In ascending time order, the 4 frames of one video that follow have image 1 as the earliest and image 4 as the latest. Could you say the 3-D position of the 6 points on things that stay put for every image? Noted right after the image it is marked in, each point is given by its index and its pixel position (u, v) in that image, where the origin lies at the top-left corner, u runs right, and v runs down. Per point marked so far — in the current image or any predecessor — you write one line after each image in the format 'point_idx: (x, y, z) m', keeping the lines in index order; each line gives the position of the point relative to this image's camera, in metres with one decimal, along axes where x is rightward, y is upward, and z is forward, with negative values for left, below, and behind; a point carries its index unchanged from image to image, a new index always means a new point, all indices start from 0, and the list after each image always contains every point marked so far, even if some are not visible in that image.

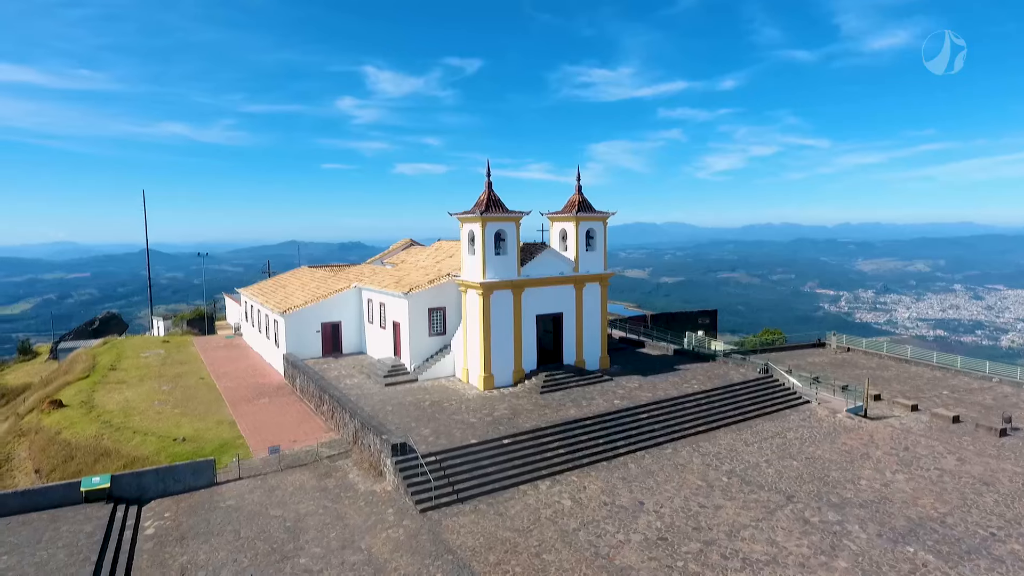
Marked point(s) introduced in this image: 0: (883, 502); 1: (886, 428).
0: (+8.2, -4.8, +14.0) m
1: (+11.3, -4.2, +19.1) m
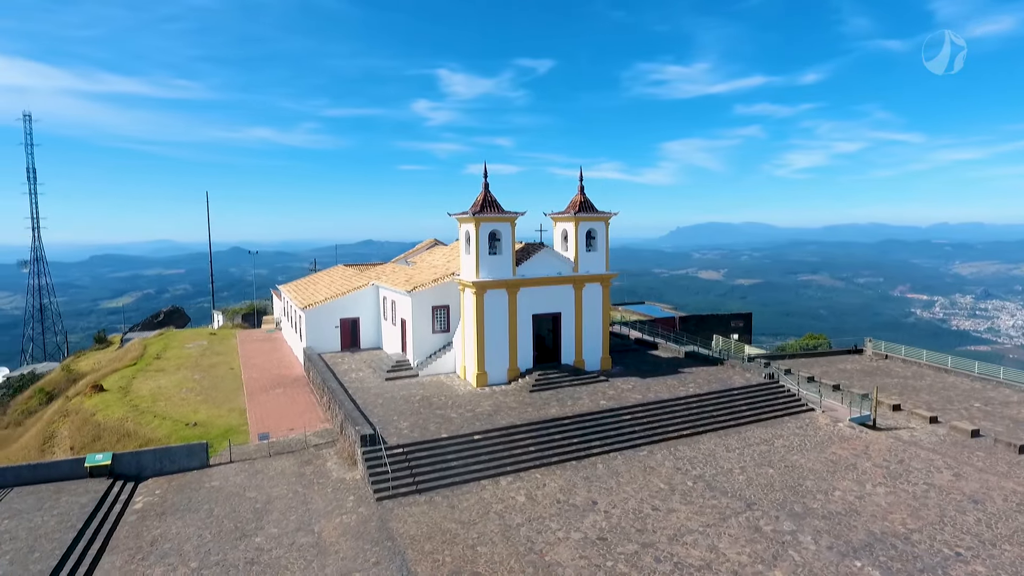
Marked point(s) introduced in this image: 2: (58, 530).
0: (+7.2, -4.8, +13.5) m
1: (+10.8, -4.3, +18.2) m
2: (-9.5, -5.0, +13.2) m
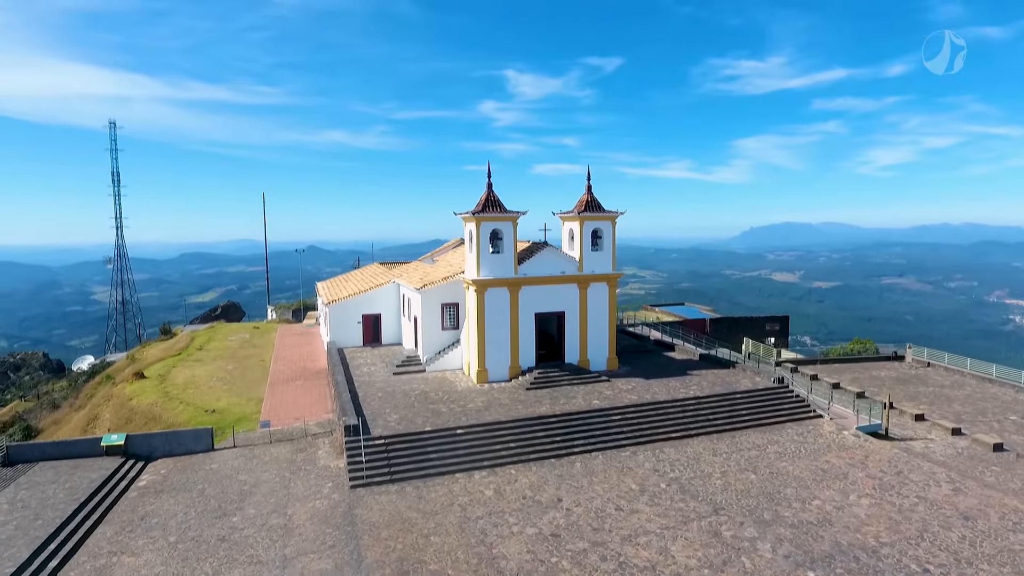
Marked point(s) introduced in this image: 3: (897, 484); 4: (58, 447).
0: (+6.3, -4.9, +13.0) m
1: (+10.5, -4.4, +17.3) m
2: (-10.3, -4.9, +14.5) m
3: (+9.1, -4.6, +14.9) m
4: (-12.2, -4.3, +17.0) m
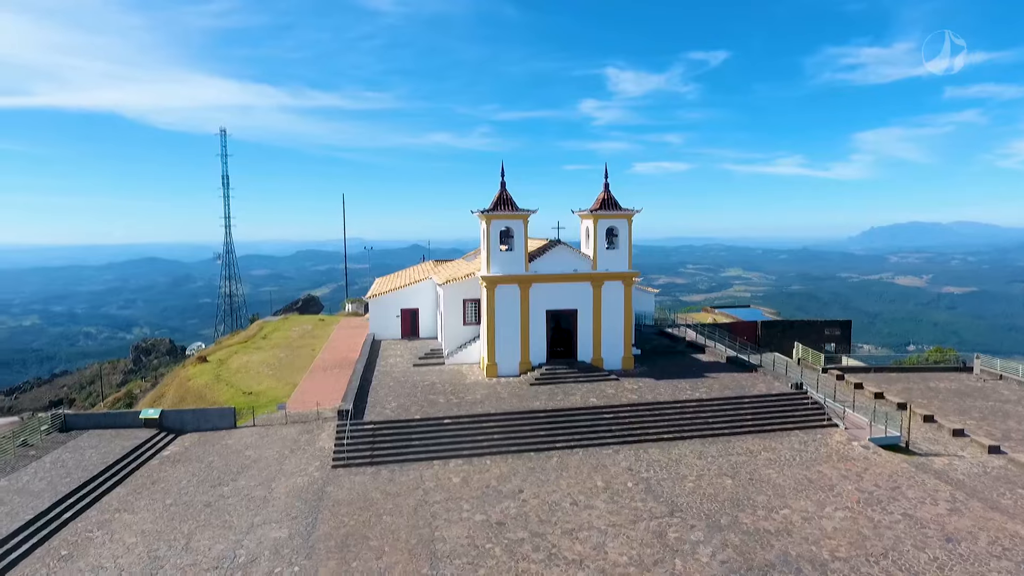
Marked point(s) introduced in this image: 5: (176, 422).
0: (+5.2, -4.8, +12.5) m
1: (+10.0, -4.4, +16.0) m
2: (-10.9, -4.6, +16.6) m
3: (+8.3, -4.7, +13.9) m
4: (-12.4, -3.9, +19.3) m
5: (-10.3, -4.1, +19.3) m
